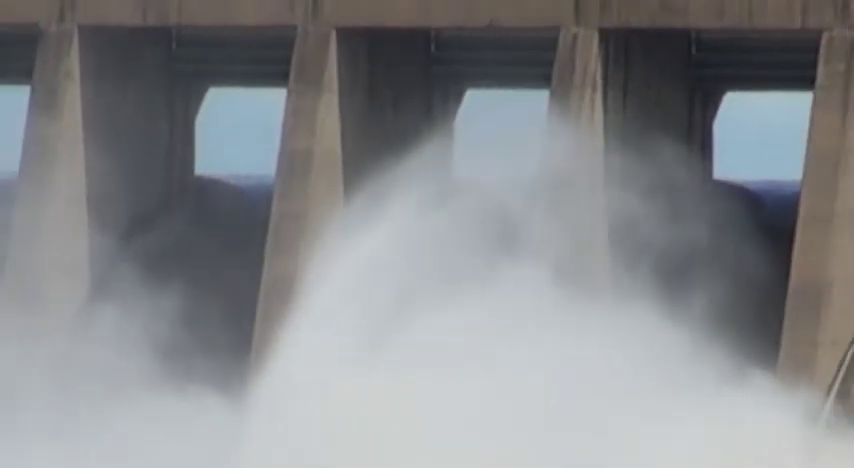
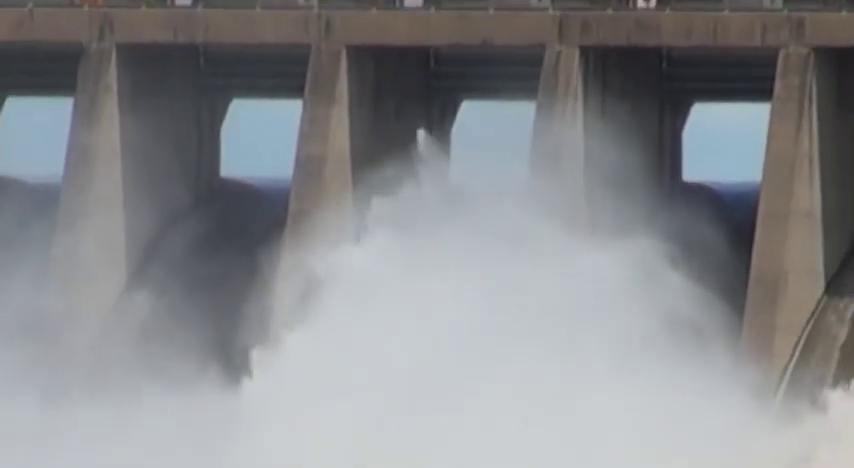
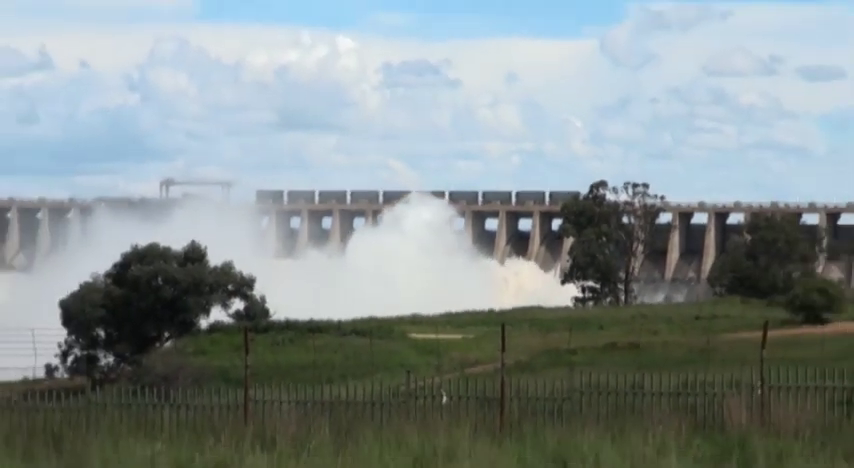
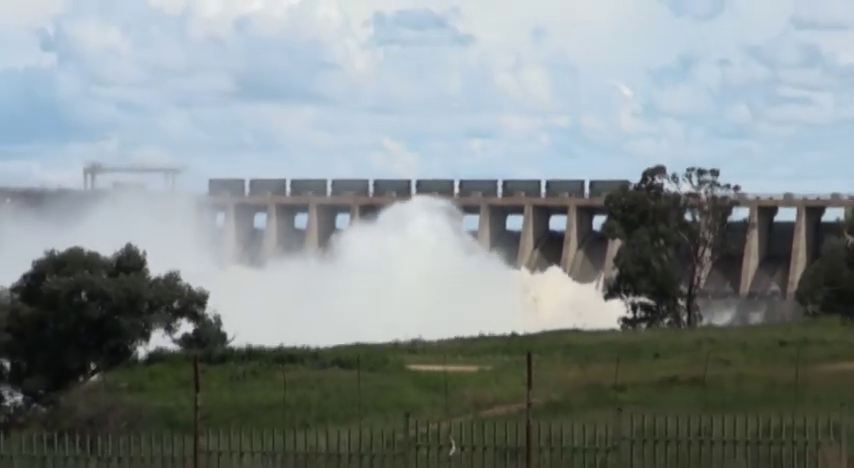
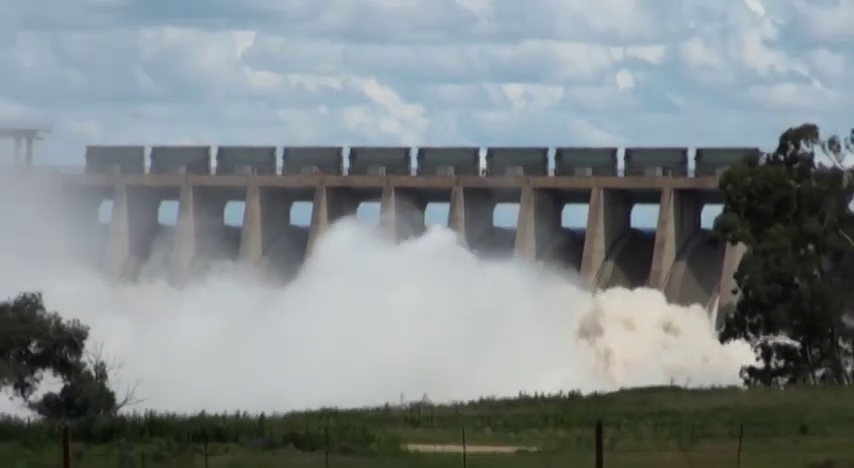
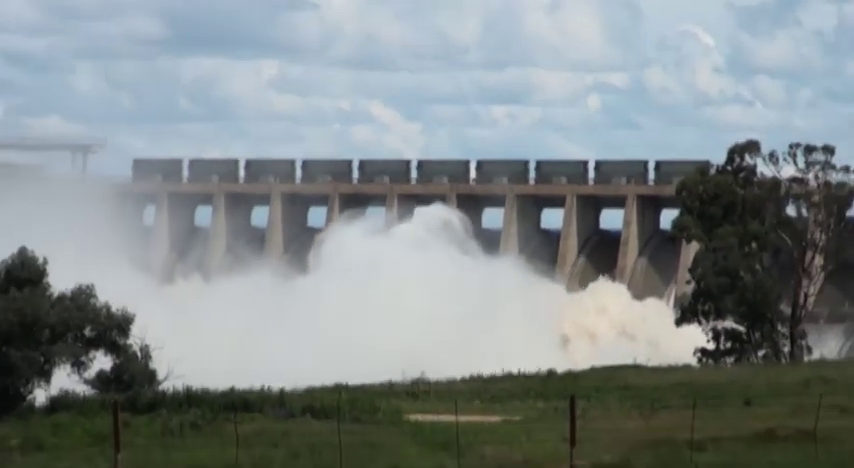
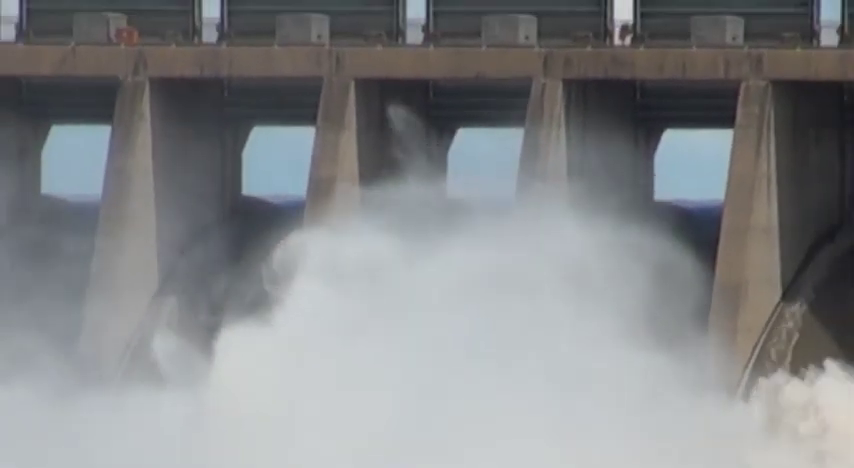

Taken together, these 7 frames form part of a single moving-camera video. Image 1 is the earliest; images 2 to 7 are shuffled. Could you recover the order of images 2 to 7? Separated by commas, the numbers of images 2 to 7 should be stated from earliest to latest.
2, 7, 5, 6, 4, 3
